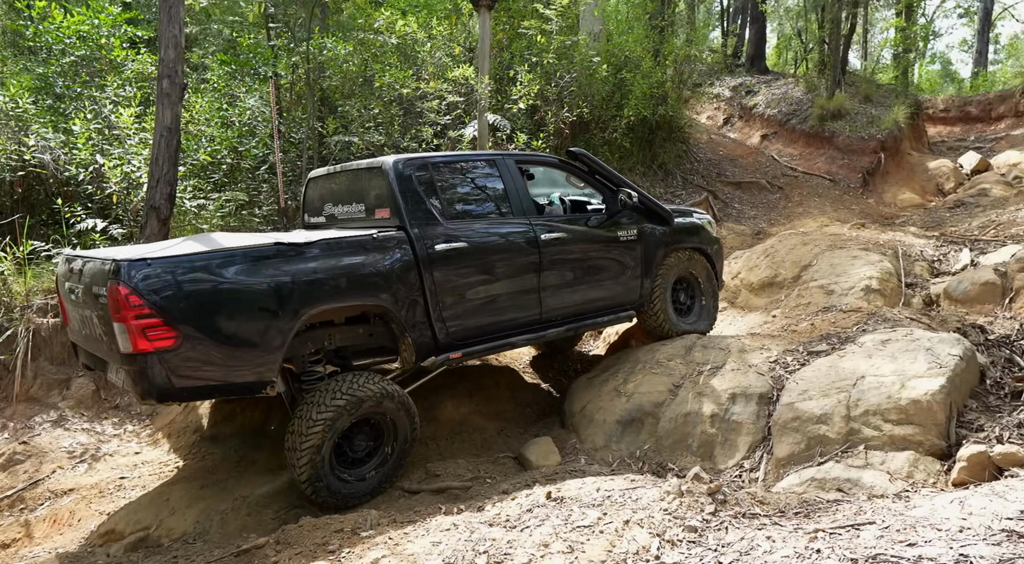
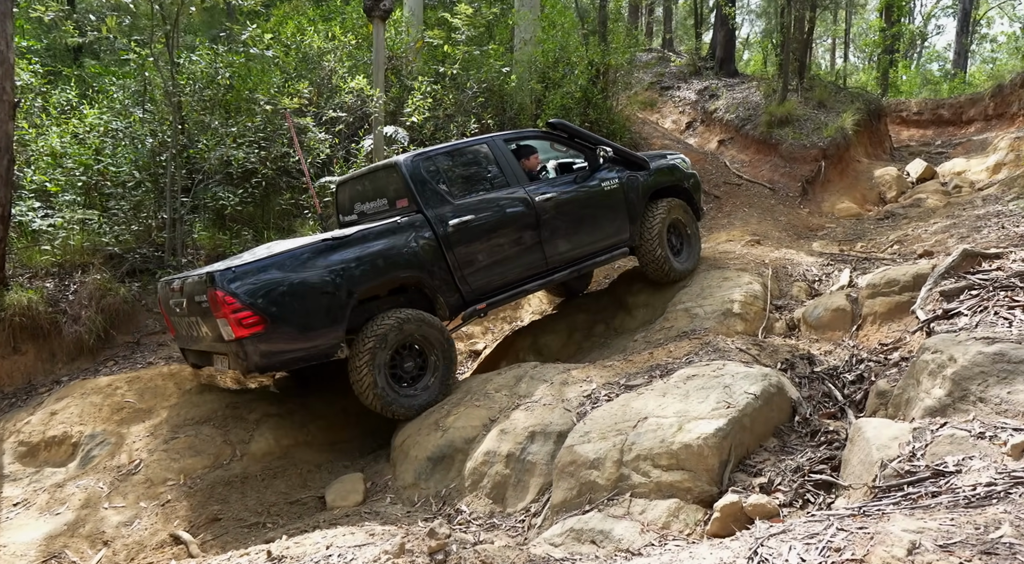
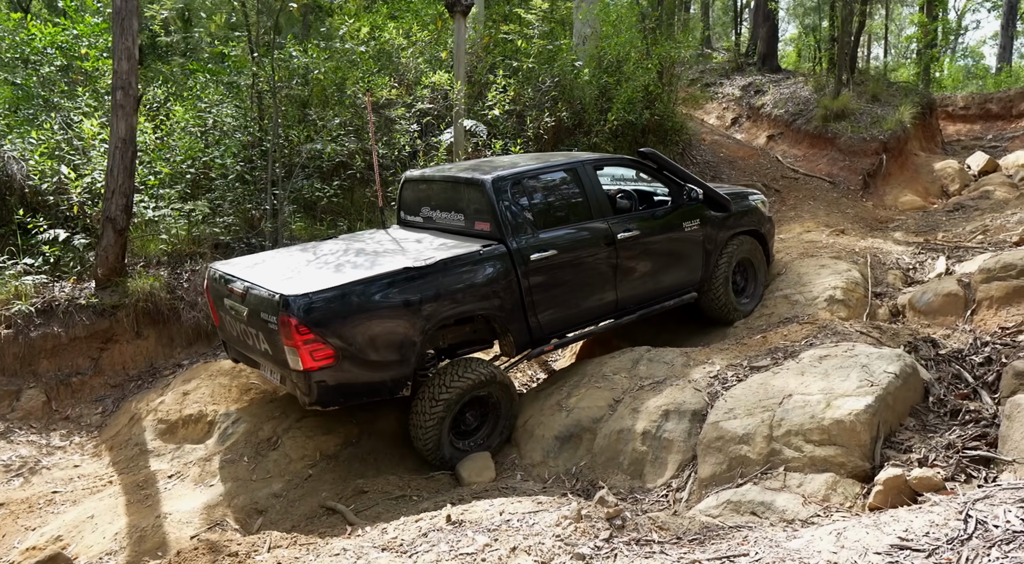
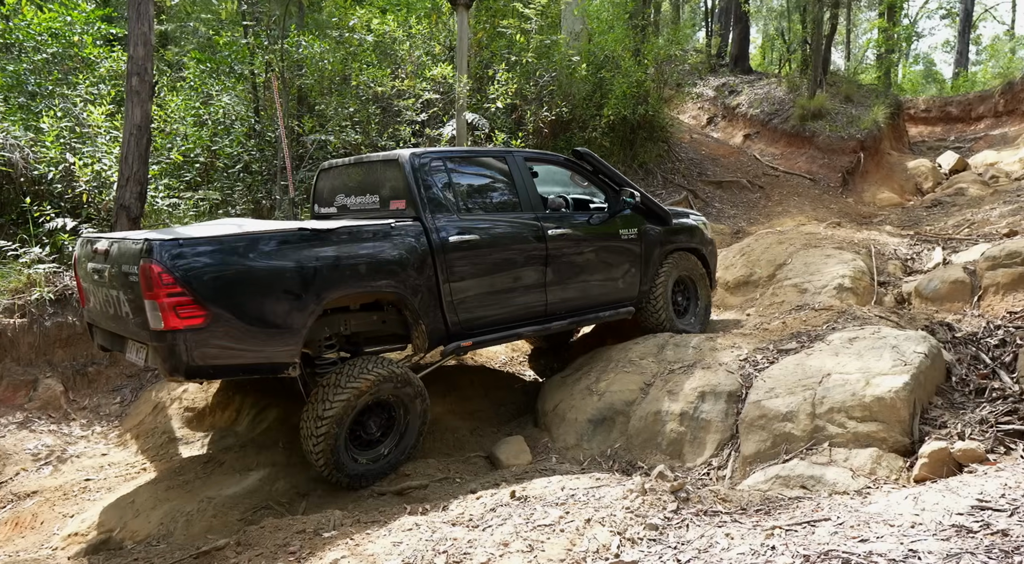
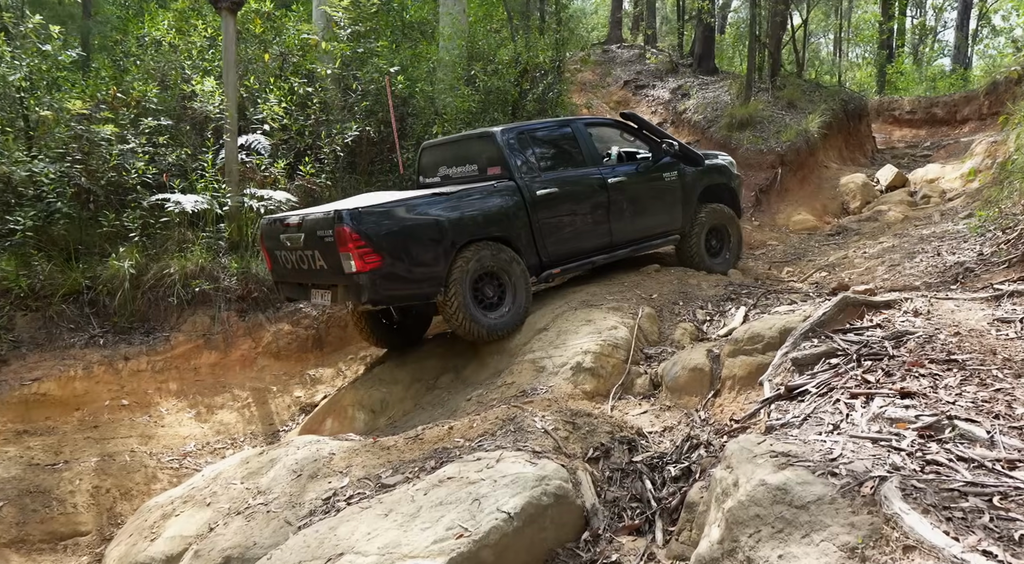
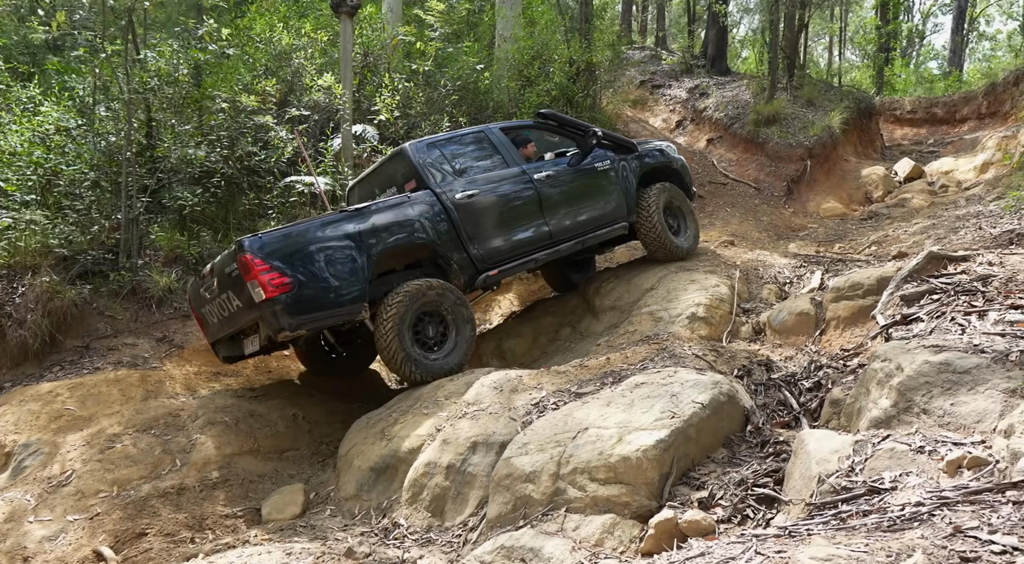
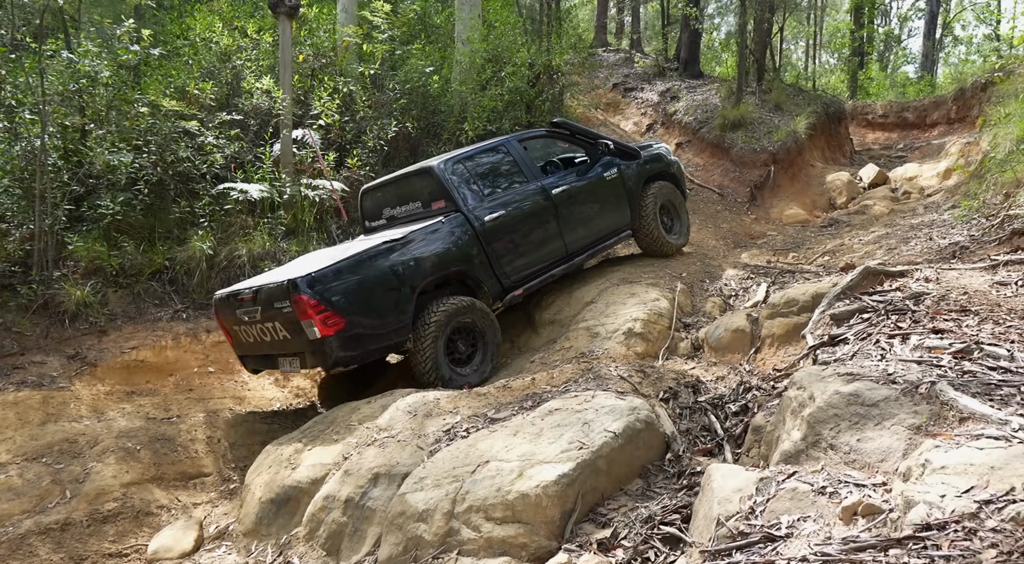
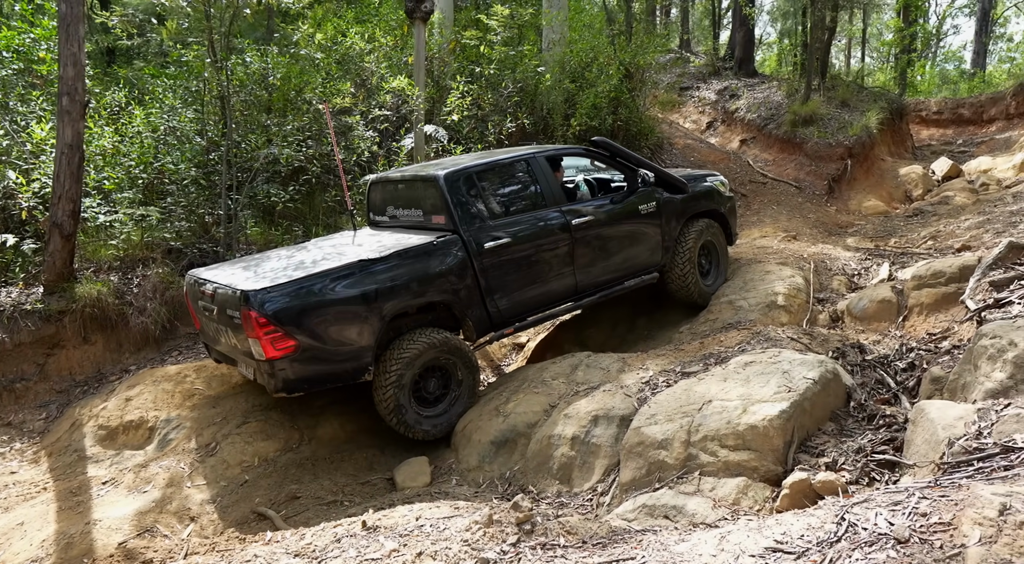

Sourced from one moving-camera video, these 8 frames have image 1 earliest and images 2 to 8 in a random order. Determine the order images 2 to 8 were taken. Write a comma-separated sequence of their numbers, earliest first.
4, 3, 8, 2, 6, 7, 5
